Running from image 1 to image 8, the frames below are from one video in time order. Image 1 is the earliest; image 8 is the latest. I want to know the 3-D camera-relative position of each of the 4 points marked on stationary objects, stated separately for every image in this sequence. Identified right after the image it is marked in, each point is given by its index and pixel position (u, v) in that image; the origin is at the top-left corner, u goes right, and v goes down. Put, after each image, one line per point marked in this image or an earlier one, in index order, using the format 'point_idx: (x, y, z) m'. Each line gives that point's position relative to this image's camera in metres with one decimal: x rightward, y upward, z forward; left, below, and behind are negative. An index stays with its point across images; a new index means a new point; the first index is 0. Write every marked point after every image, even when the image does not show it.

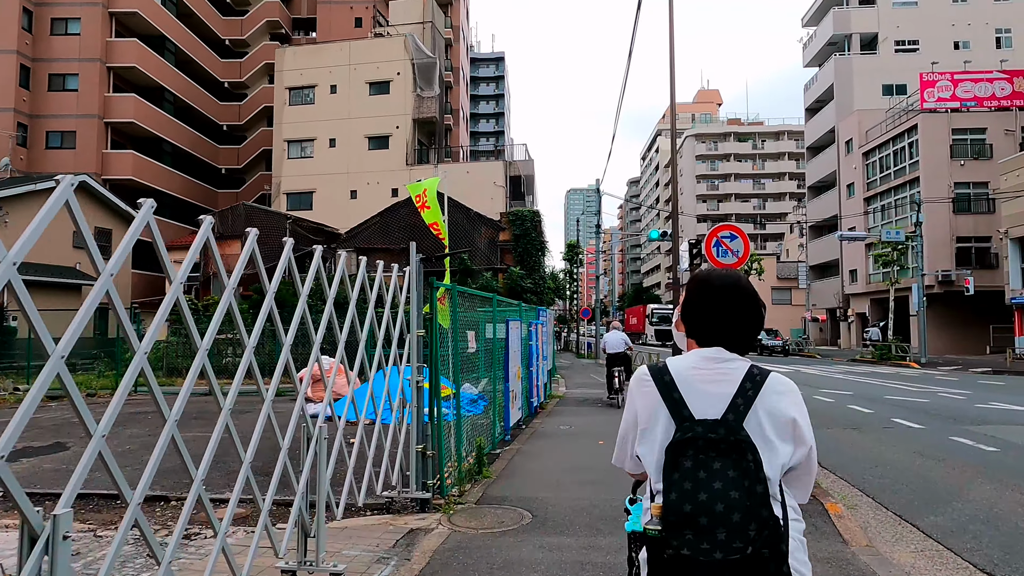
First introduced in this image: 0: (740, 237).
0: (+2.8, +0.6, +8.0) m
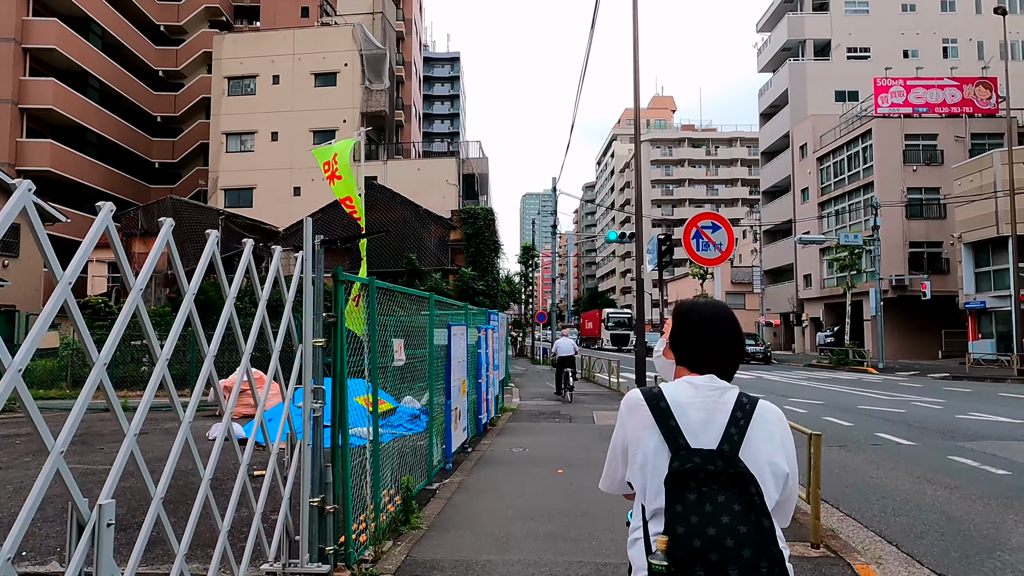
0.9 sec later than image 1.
0: (+2.2, +0.6, +6.8) m
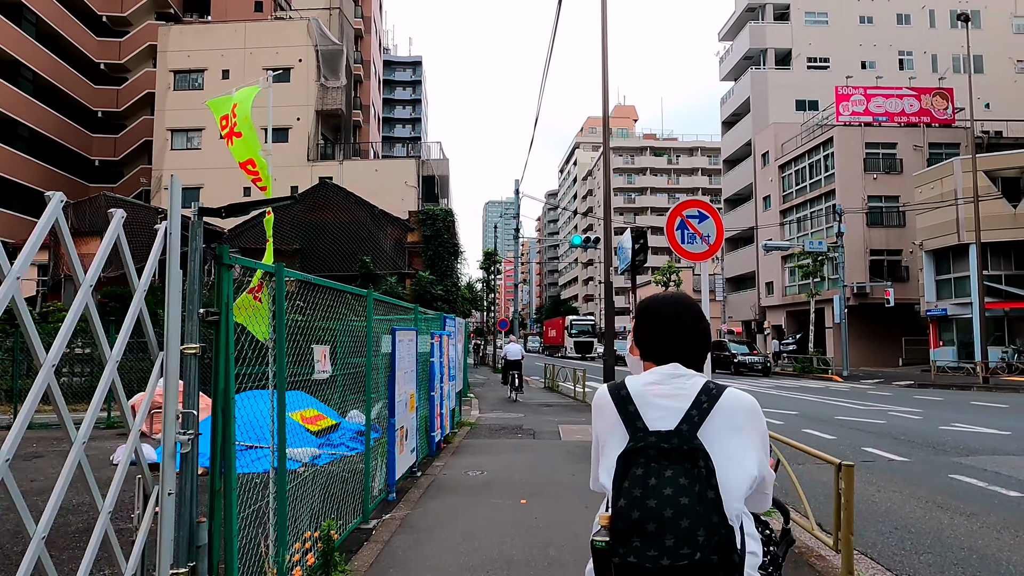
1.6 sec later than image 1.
0: (+1.8, +0.6, +5.9) m
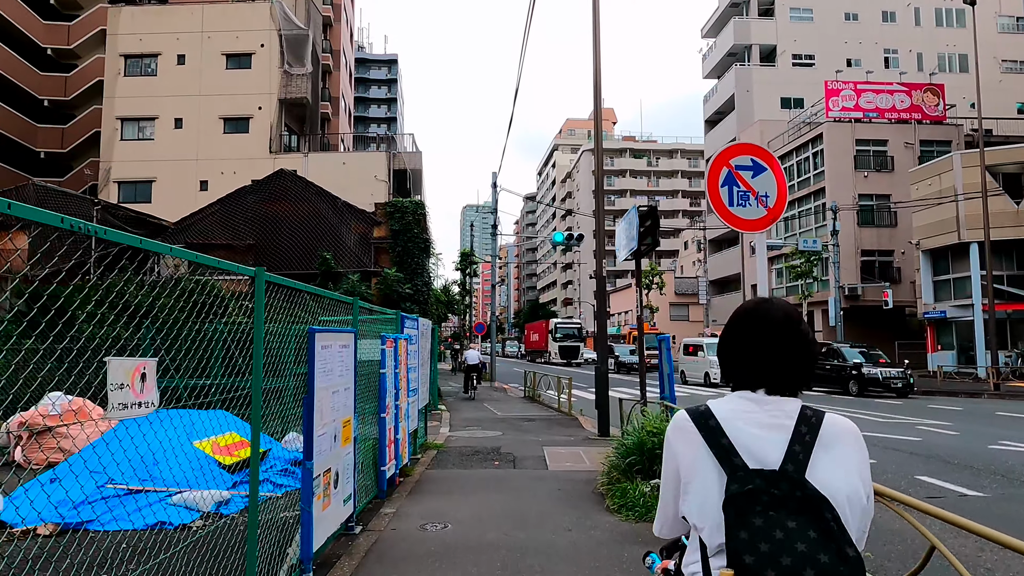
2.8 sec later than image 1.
0: (+1.6, +0.7, +4.1) m
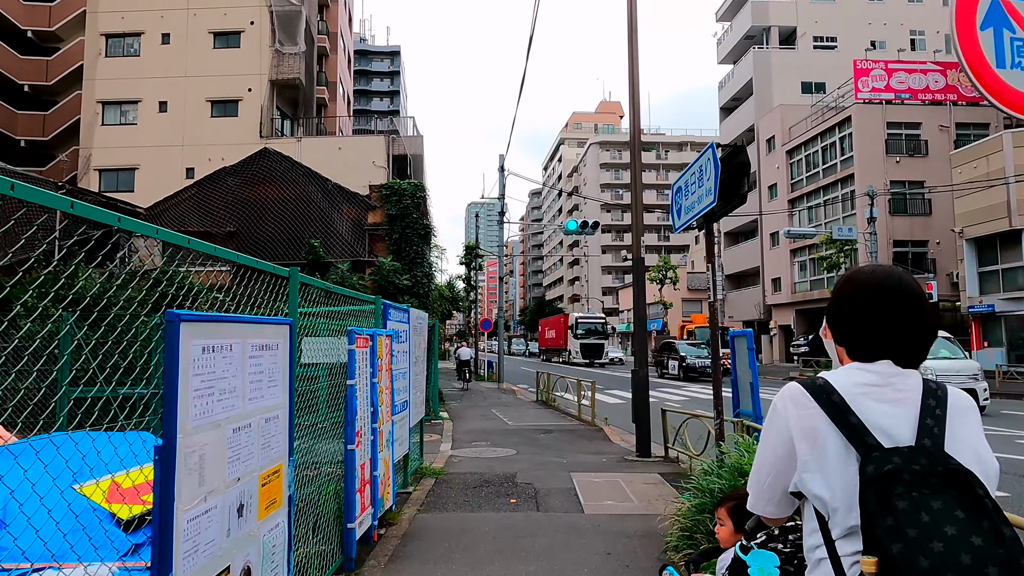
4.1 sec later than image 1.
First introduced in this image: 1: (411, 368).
0: (+1.8, +0.9, +2.1) m
1: (-1.0, -0.8, +6.6) m
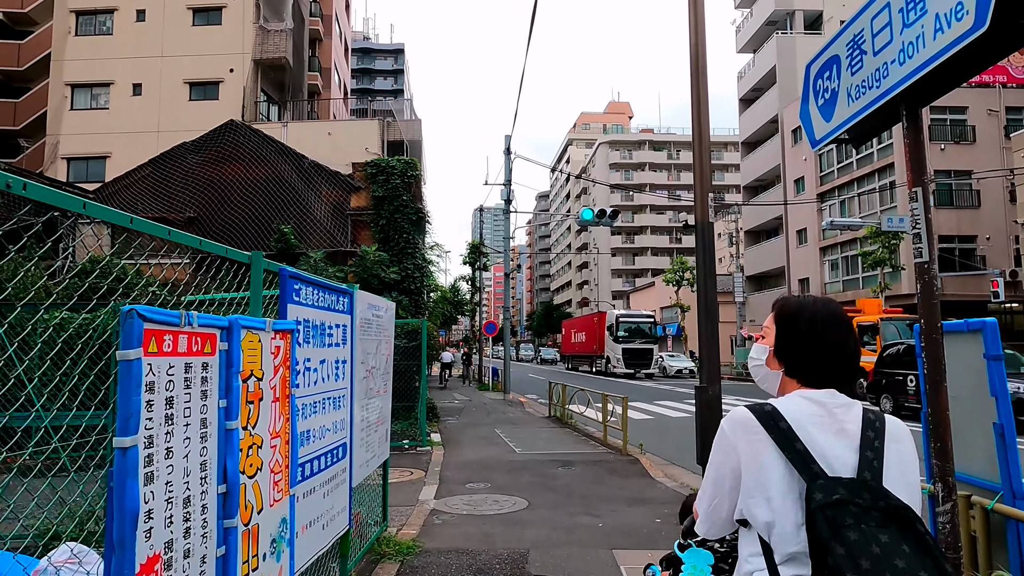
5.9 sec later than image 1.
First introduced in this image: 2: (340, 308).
0: (+1.8, +1.2, -0.5) m
1: (-0.9, -0.6, +4.0) m
2: (-1.0, -0.1, +3.8) m
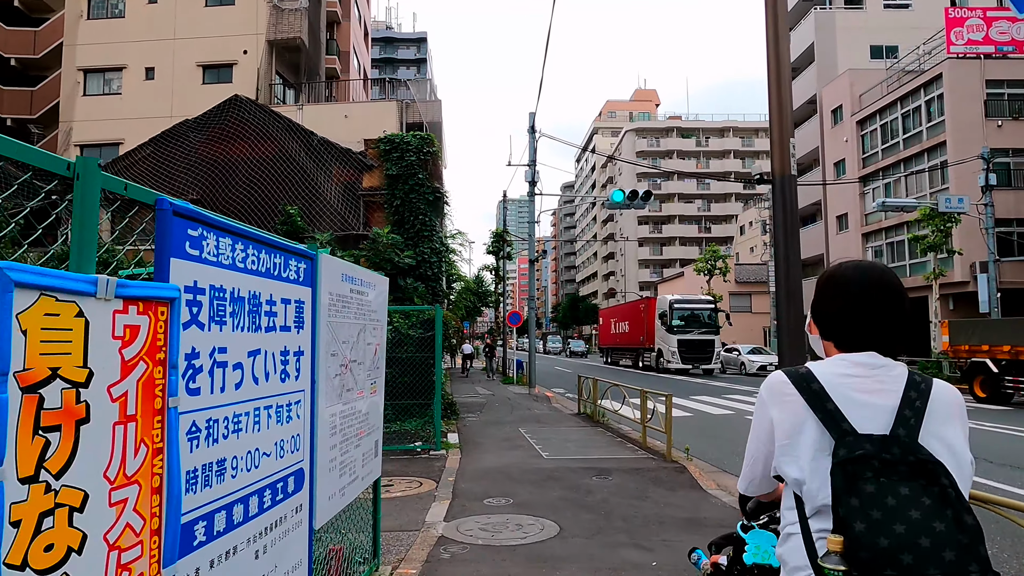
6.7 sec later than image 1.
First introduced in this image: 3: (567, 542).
0: (+1.7, +1.3, -1.8) m
1: (-0.8, -0.5, +2.9) m
2: (-0.9, +0.1, +2.6) m
3: (+0.3, -1.8, +4.6) m
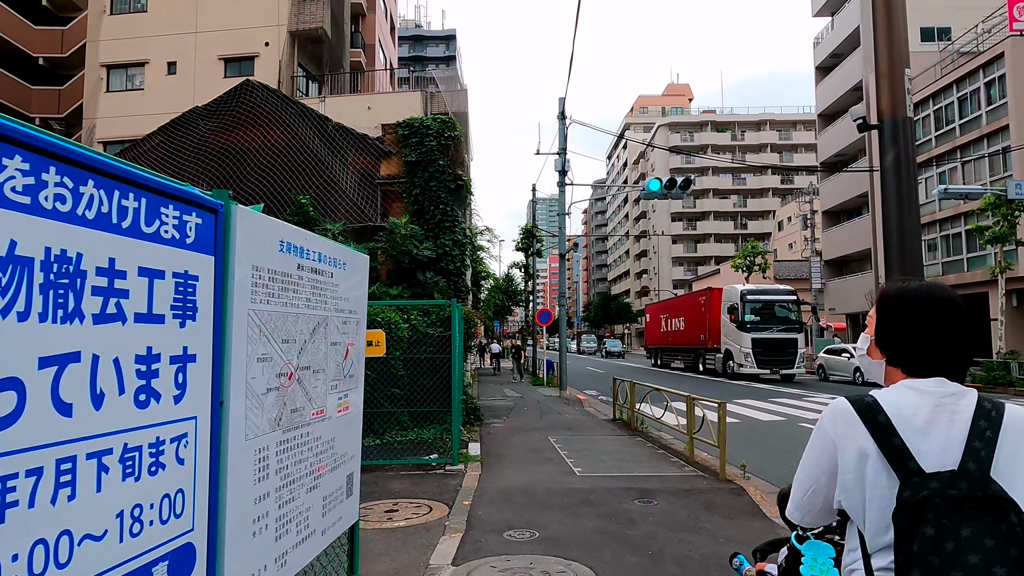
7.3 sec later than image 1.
0: (+1.5, +1.4, -2.9) m
1: (-0.8, -0.4, +1.9) m
2: (-0.8, +0.1, +1.6) m
3: (+0.5, -1.7, +3.5) m
